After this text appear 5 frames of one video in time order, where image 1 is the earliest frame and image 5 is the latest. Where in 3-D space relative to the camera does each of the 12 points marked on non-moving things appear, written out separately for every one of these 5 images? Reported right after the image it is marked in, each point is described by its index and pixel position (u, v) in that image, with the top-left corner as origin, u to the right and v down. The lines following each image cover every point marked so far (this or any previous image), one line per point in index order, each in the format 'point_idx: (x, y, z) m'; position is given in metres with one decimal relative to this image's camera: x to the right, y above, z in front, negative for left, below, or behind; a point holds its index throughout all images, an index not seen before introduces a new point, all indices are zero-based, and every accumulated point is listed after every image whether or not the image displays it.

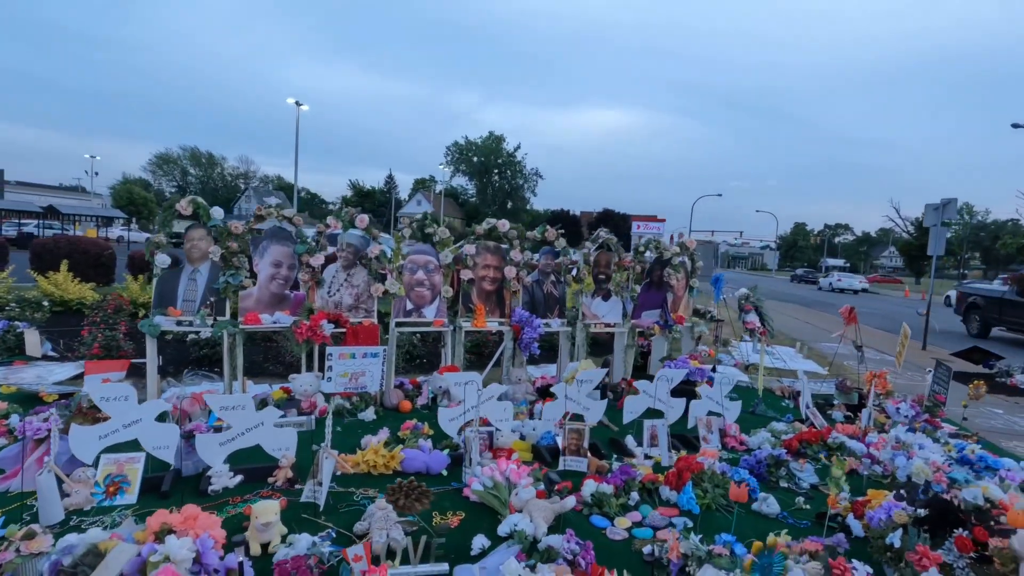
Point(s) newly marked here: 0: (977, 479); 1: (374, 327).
0: (+3.5, -1.4, +4.1) m
1: (-1.4, -0.4, +5.5) m
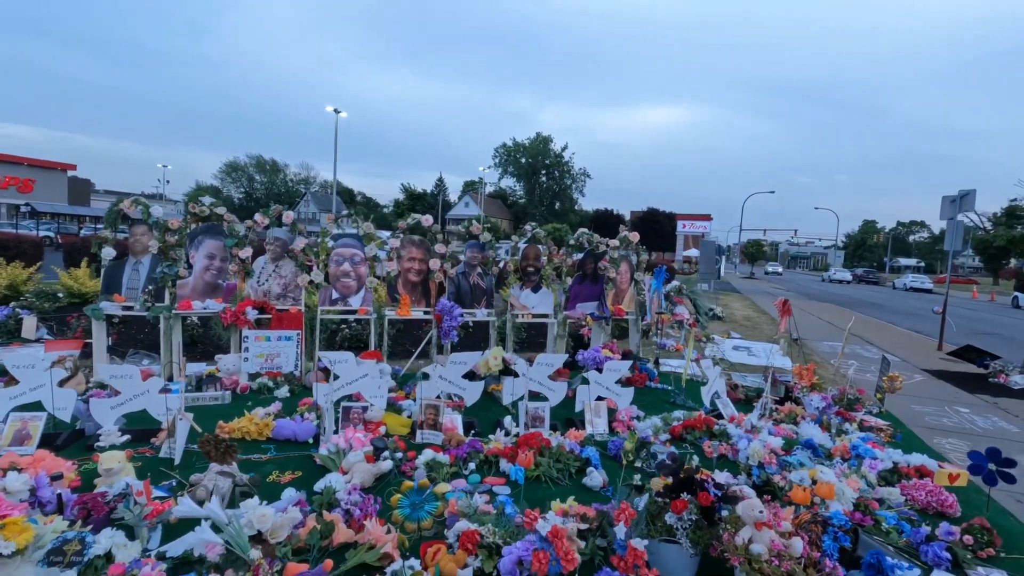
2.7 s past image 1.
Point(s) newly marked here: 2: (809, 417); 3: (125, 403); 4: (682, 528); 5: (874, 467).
0: (+2.3, -1.3, +4.1) m
1: (-2.4, -0.3, +6.0) m
2: (+3.1, -1.3, +5.6) m
3: (-3.0, -0.9, +4.2) m
4: (+0.9, -1.2, +2.8) m
5: (+2.9, -1.4, +4.3) m
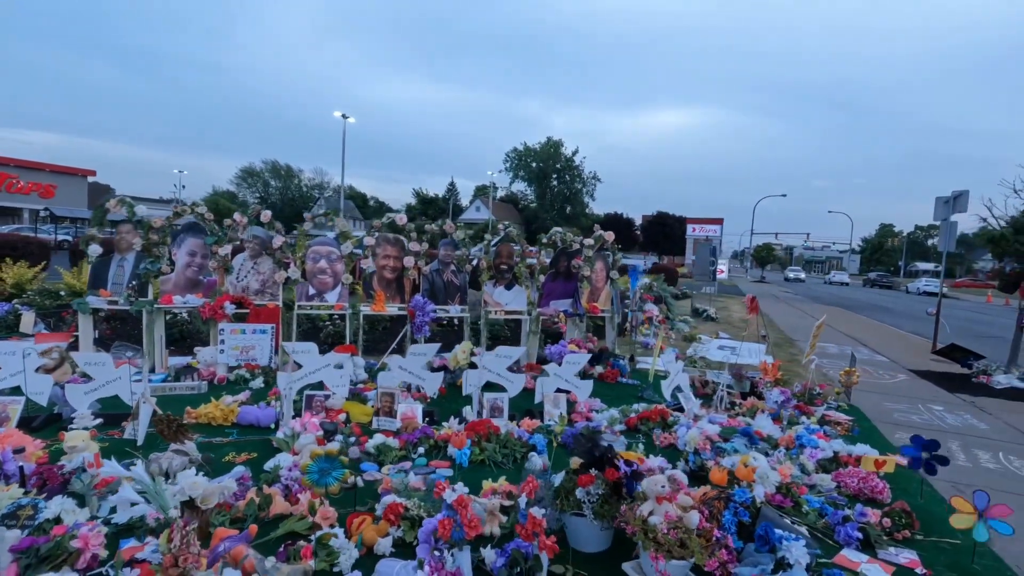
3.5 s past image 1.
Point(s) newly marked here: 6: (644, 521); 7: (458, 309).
0: (+1.9, -1.3, +4.2) m
1: (-2.8, -0.2, +6.3) m
2: (+2.7, -1.3, +5.7) m
3: (-3.4, -0.8, +4.4) m
4: (+0.4, -1.2, +3.0) m
5: (+2.5, -1.4, +4.4) m
6: (+0.7, -1.2, +2.8) m
7: (-0.7, -0.3, +7.0) m
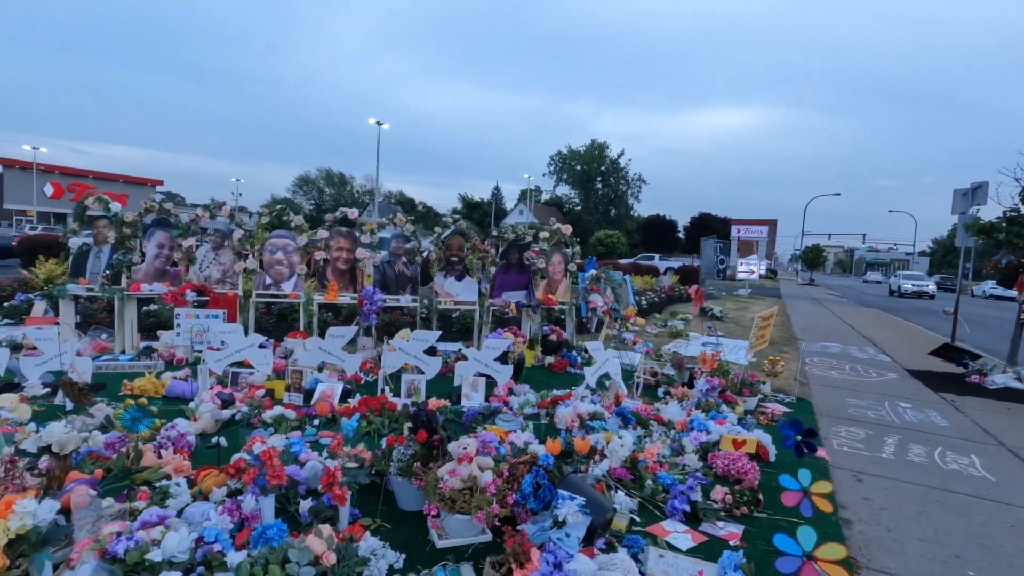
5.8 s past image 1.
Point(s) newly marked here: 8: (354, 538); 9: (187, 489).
0: (+0.9, -1.1, +4.3) m
1: (-3.6, -0.1, +6.8) m
2: (+1.9, -1.2, +5.7) m
3: (-4.4, -0.7, +5.0) m
4: (-0.7, -1.0, +3.2) m
5: (+1.5, -1.2, +4.4) m
6: (-0.4, -1.1, +3.0) m
7: (-1.4, -0.1, +7.3) m
8: (-0.8, -1.3, +2.7) m
9: (-2.0, -1.2, +3.3) m
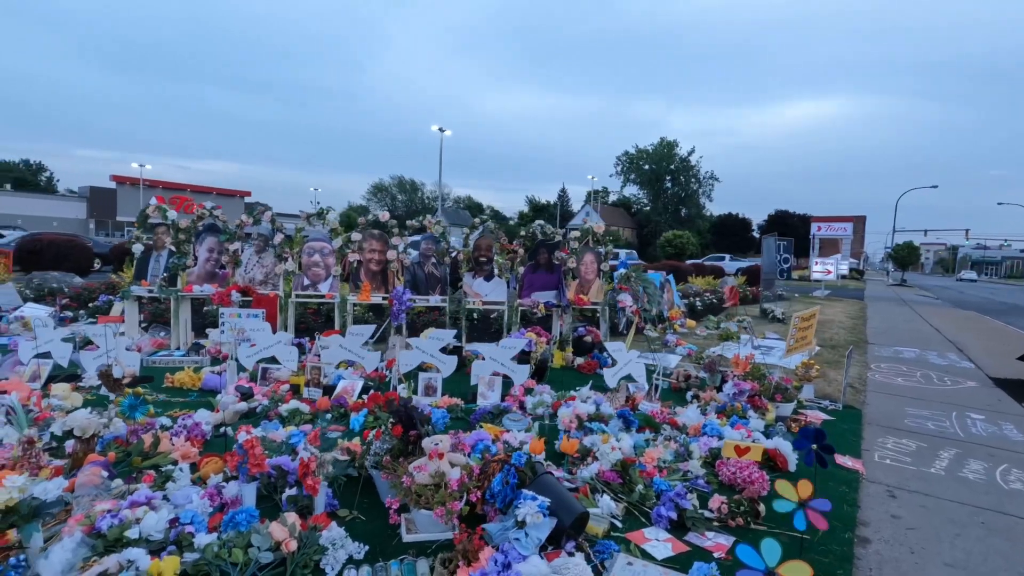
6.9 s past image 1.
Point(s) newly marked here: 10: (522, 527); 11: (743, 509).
0: (+0.9, -1.1, +4.2) m
1: (-3.2, -0.1, +7.2) m
2: (+2.0, -1.2, +5.4) m
3: (-4.3, -0.7, +5.5) m
4: (-0.8, -1.0, +3.2) m
5: (+1.5, -1.2, +4.2) m
6: (-0.6, -1.0, +3.0) m
7: (-1.0, -0.1, +7.4) m
8: (-1.0, -1.3, +2.8) m
9: (-2.1, -1.2, +3.5) m
10: (+0.1, -1.2, +2.7) m
11: (+1.5, -1.4, +3.4) m
